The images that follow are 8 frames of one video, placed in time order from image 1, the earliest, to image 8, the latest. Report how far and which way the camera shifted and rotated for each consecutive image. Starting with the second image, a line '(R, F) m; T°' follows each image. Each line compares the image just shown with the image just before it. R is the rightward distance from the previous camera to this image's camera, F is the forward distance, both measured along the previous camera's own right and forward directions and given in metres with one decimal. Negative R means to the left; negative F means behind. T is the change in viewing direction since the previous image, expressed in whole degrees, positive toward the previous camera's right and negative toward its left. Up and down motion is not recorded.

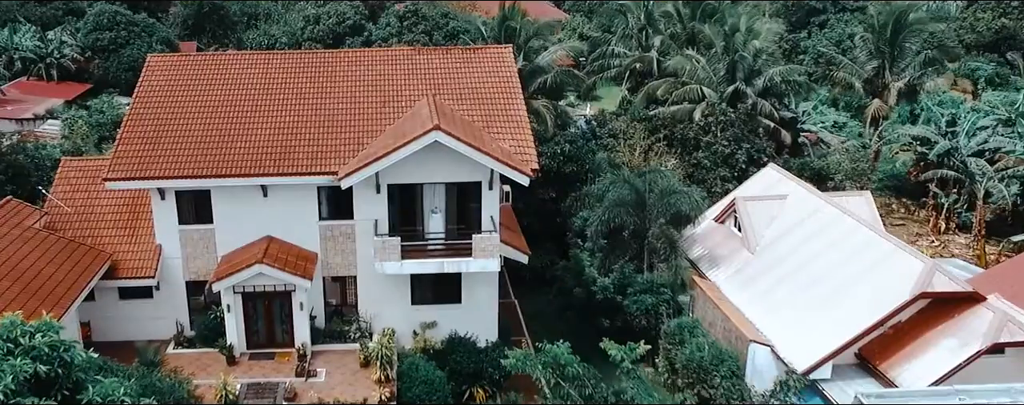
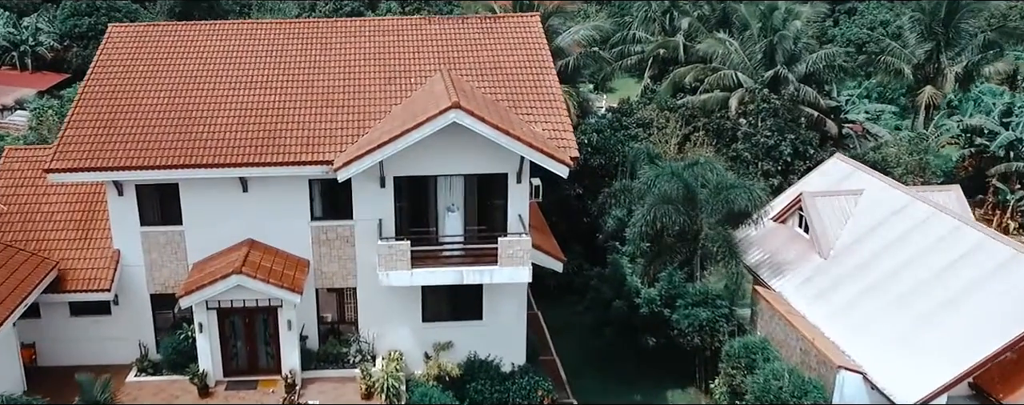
(-0.8, +4.5) m; 0°
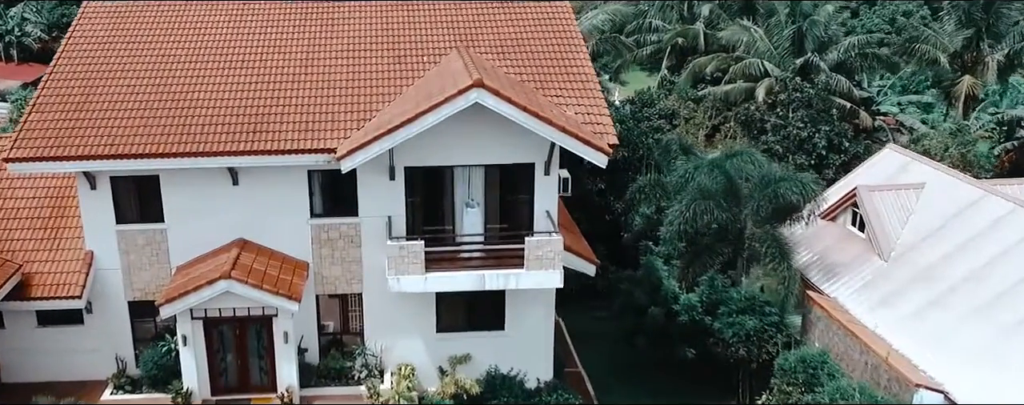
(-0.6, +2.6) m; 0°
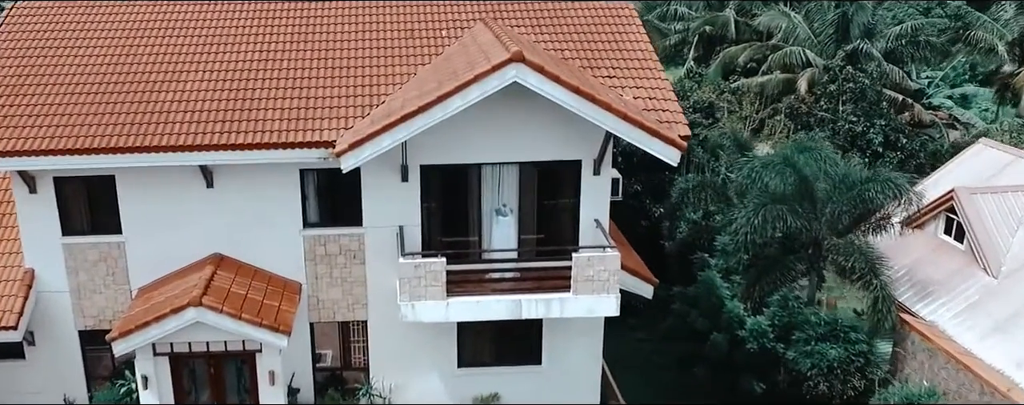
(-0.7, +3.7) m; 0°
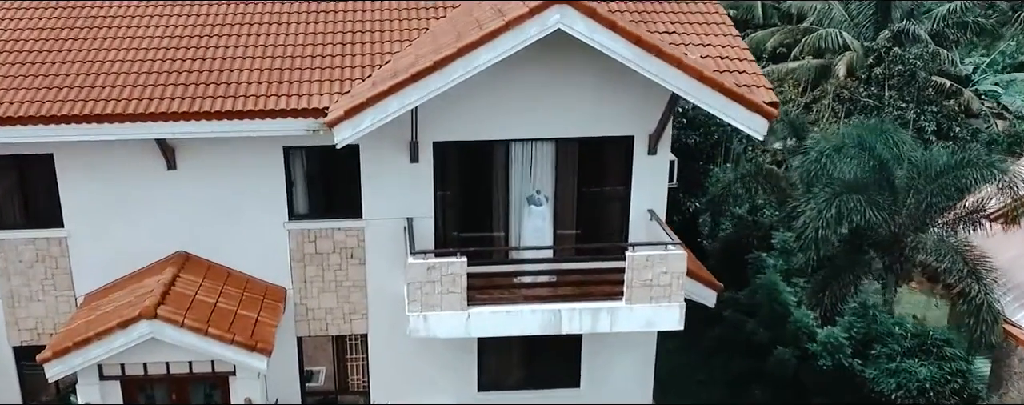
(-0.5, +2.9) m; 0°
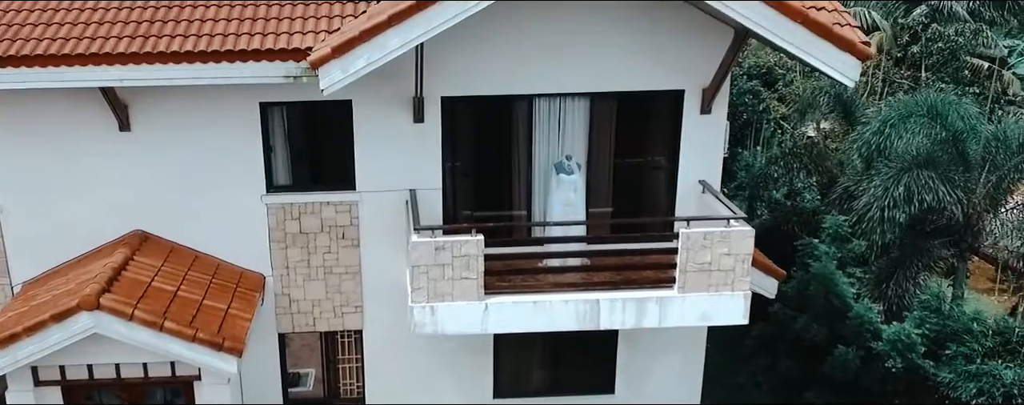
(-0.3, +2.1) m; 0°
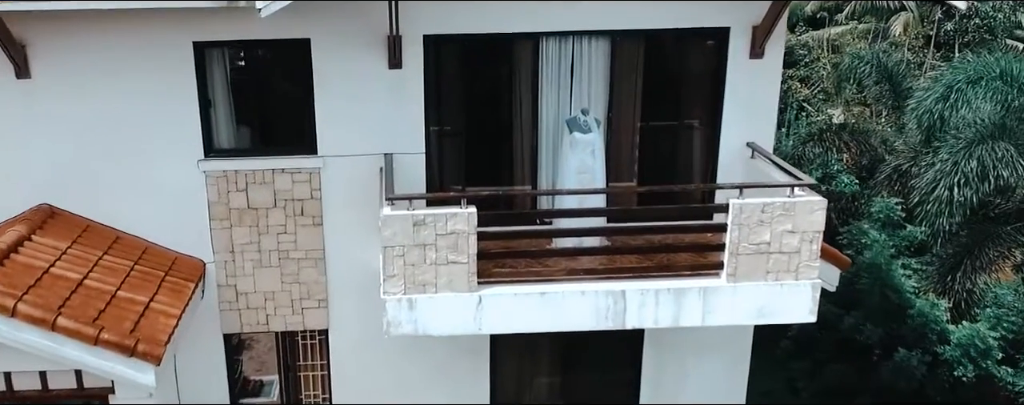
(0.0, +2.1) m; 0°
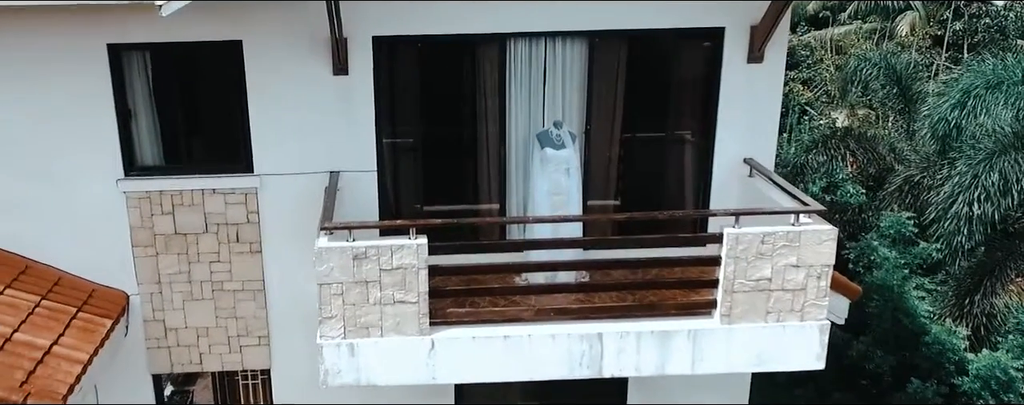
(+0.3, +1.0) m; 0°
